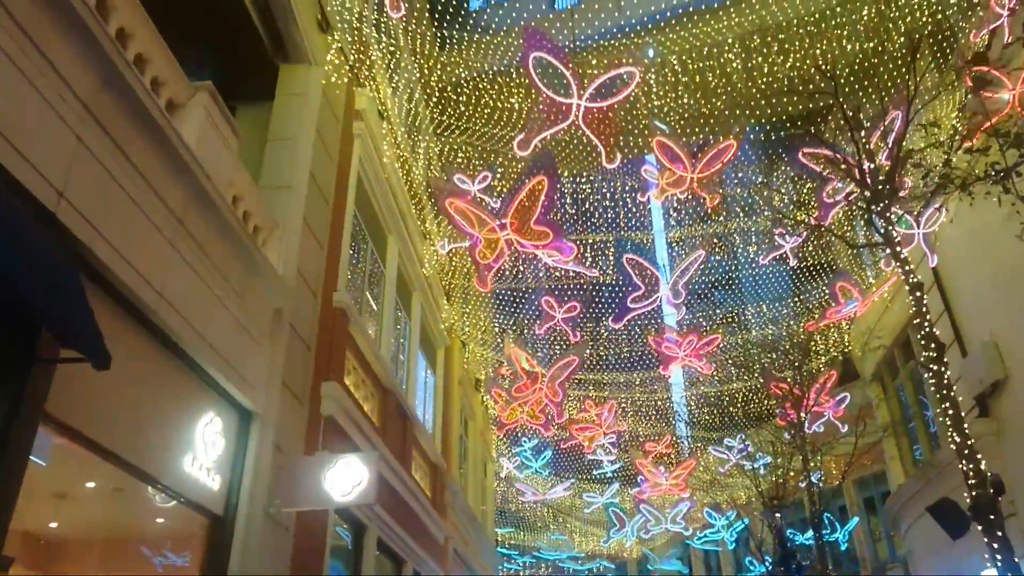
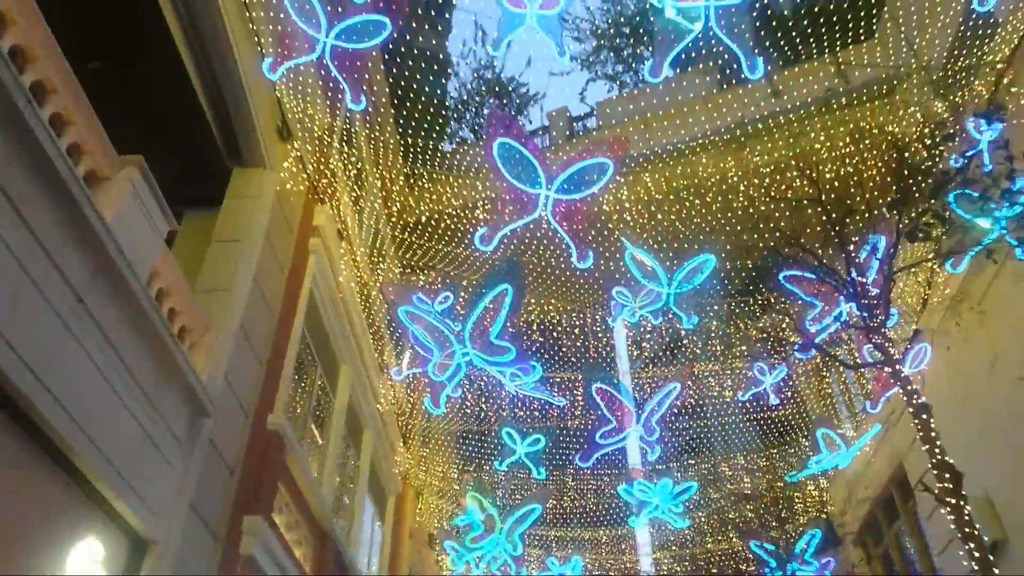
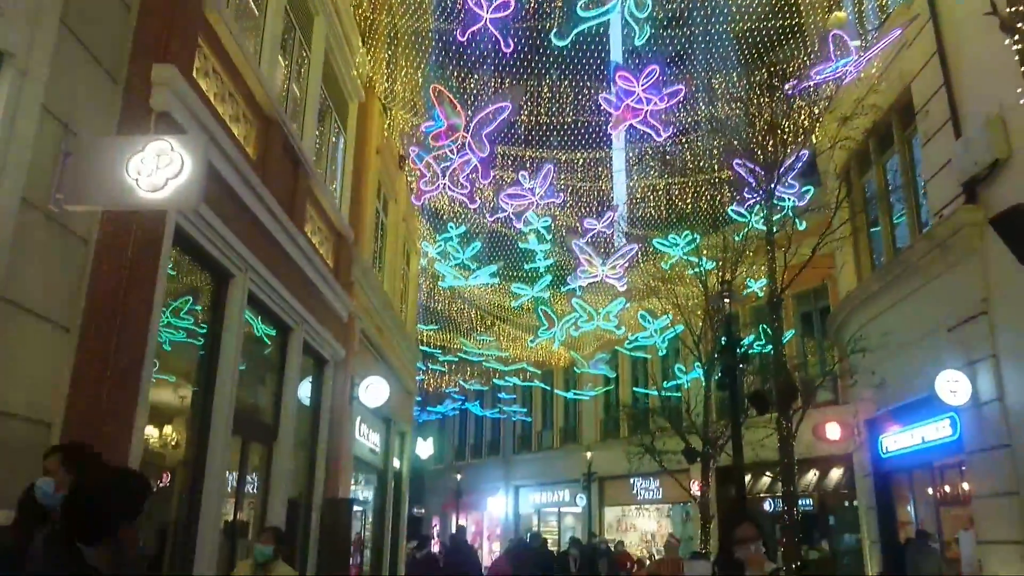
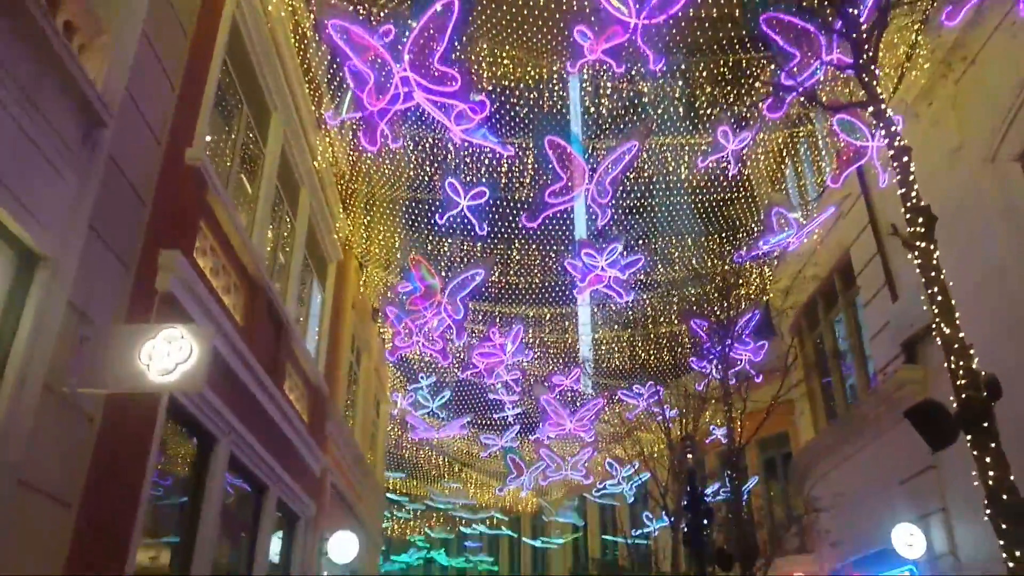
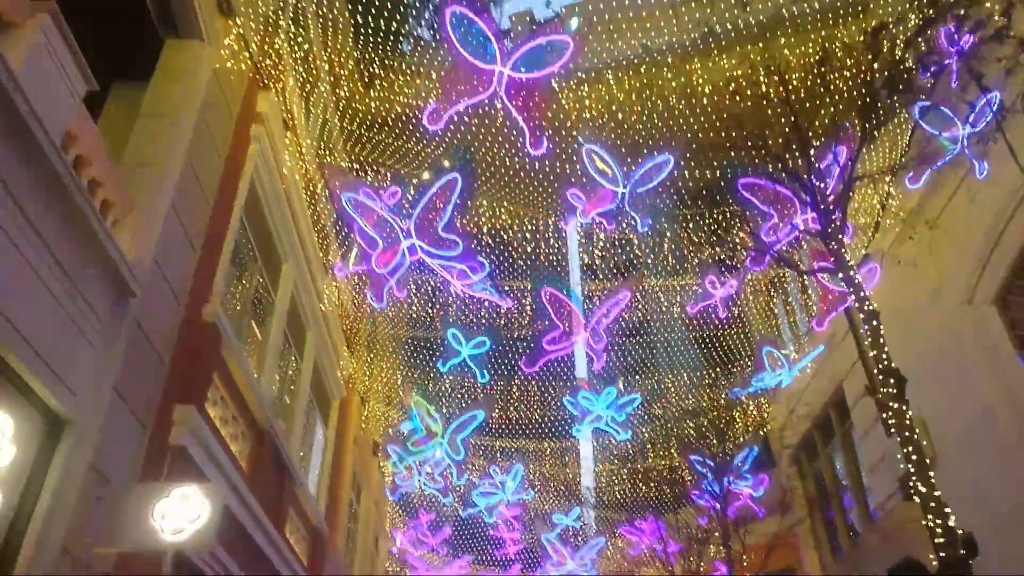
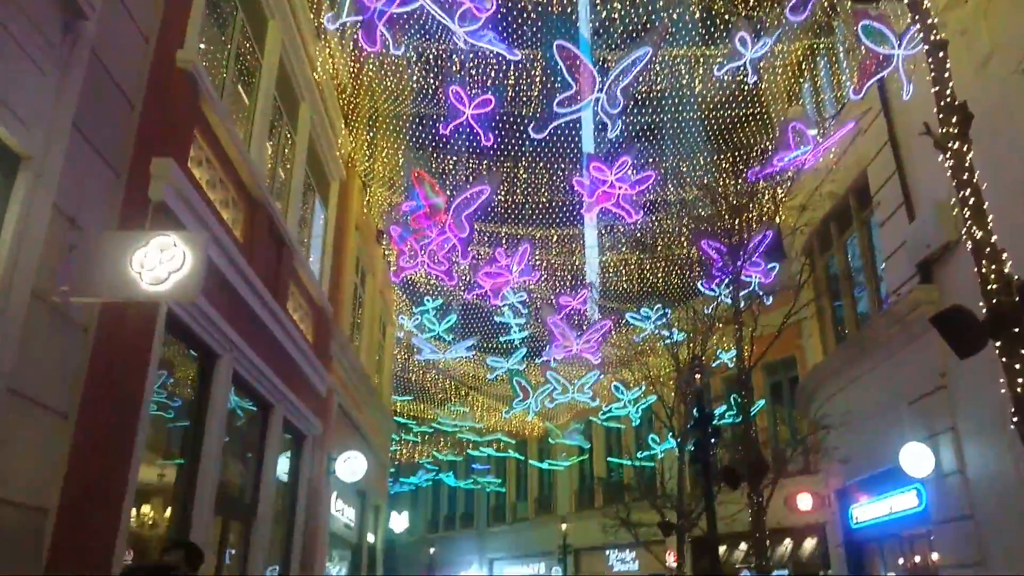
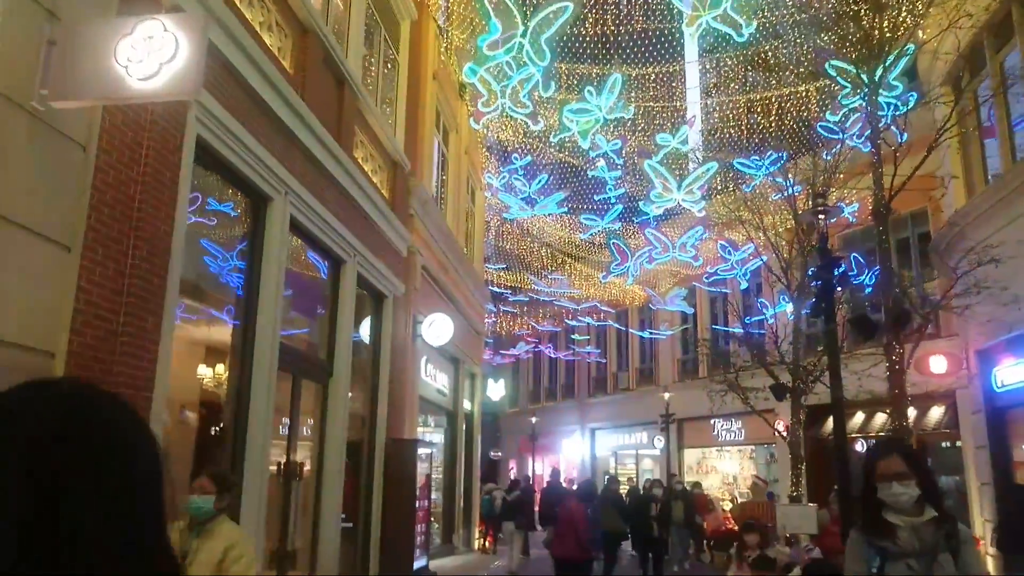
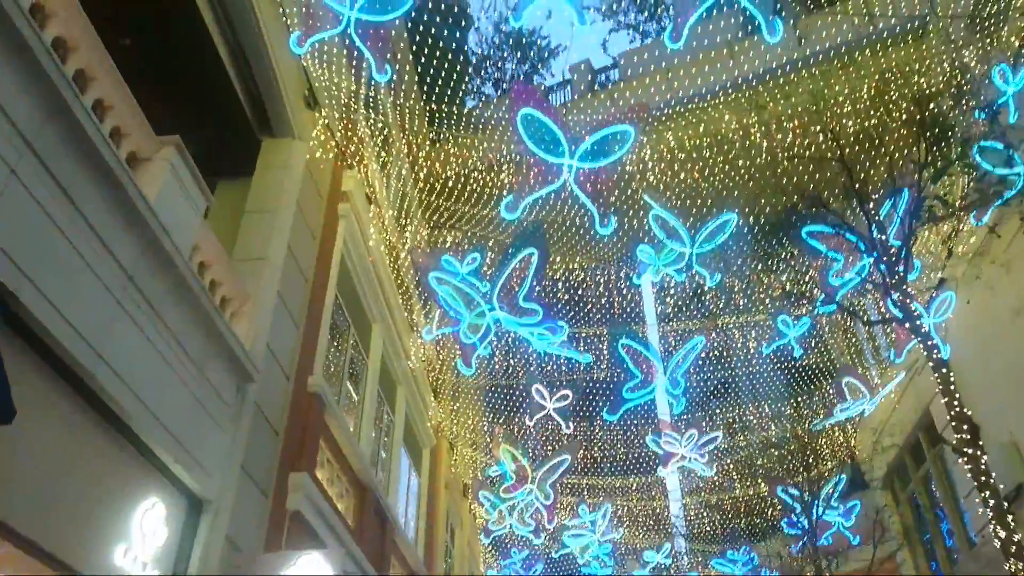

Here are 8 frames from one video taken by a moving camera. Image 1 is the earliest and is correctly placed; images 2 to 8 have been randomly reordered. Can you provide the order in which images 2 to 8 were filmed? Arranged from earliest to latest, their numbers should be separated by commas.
8, 2, 5, 4, 6, 3, 7
